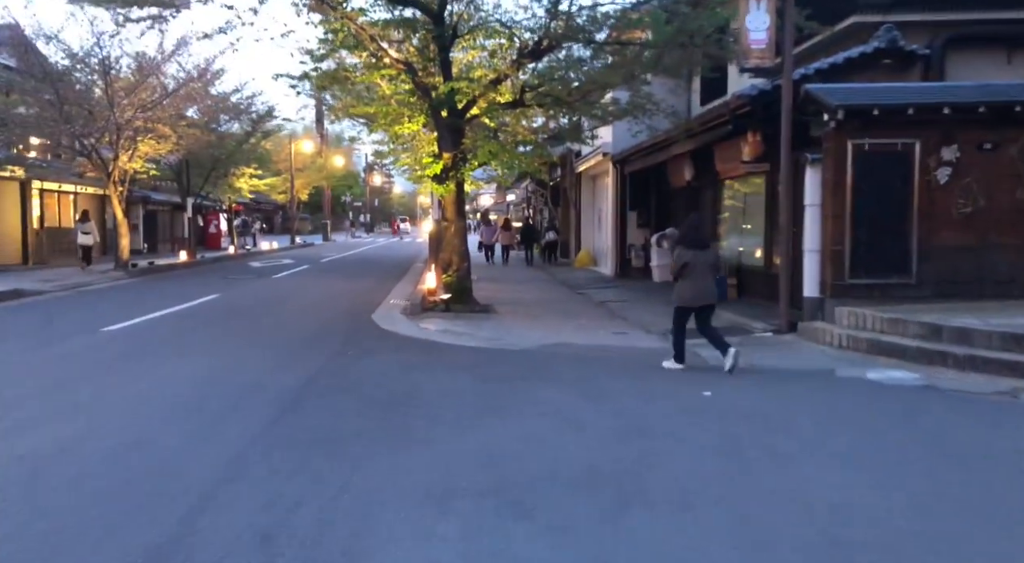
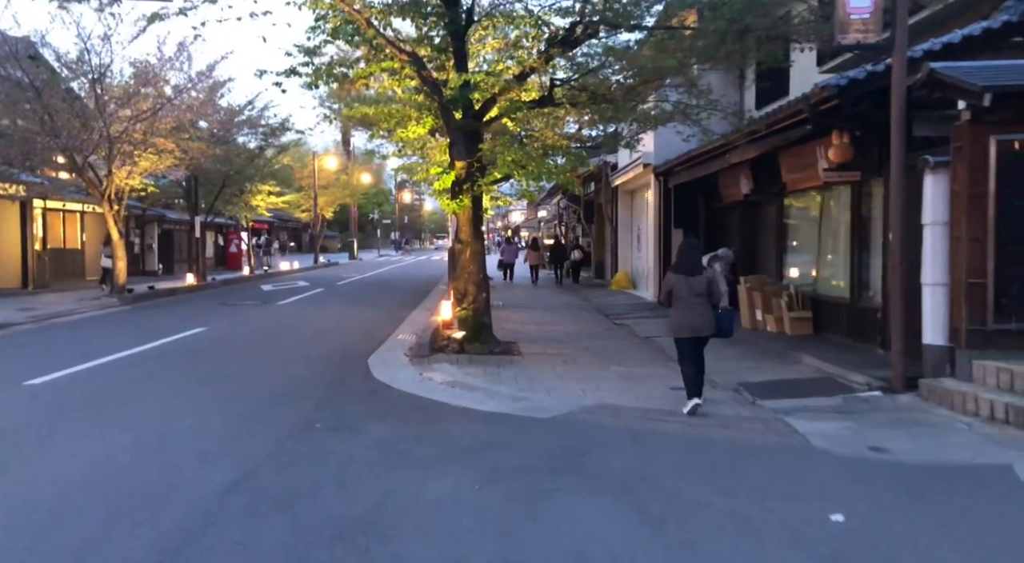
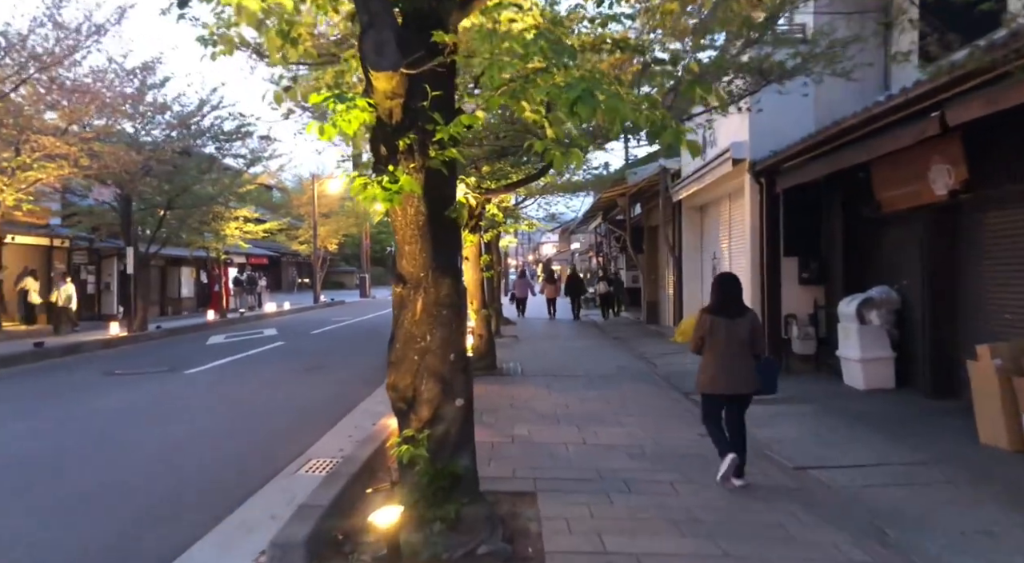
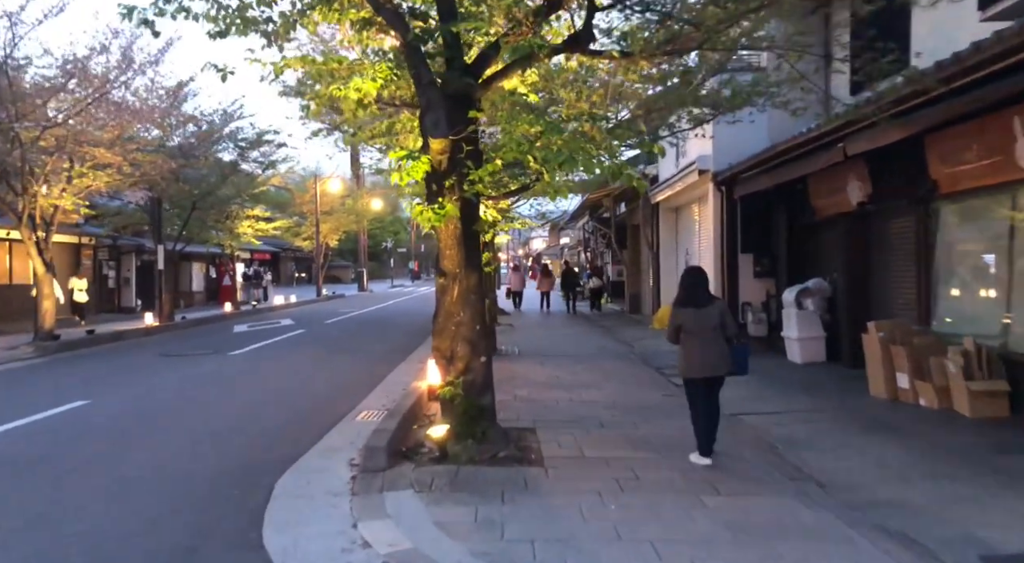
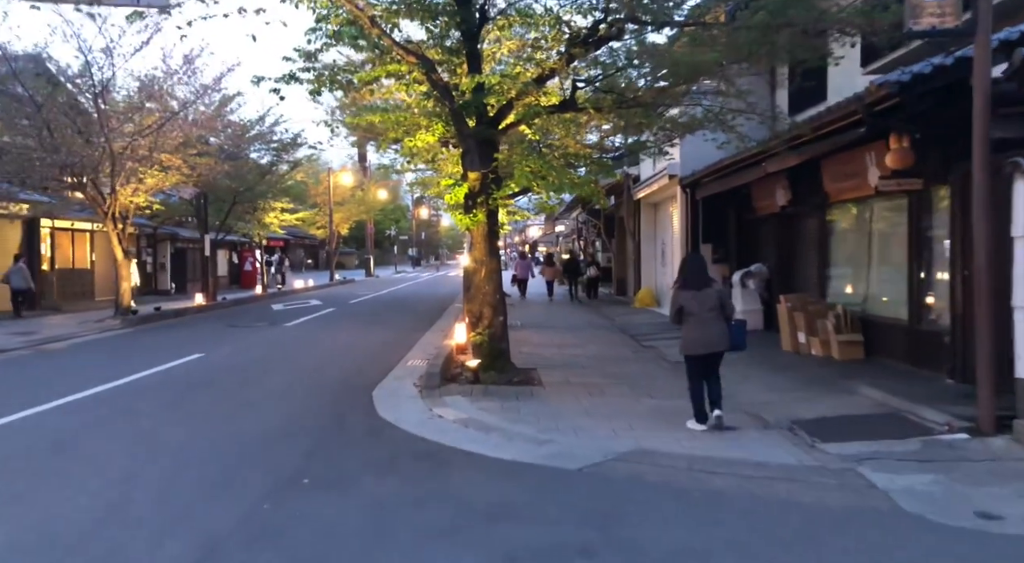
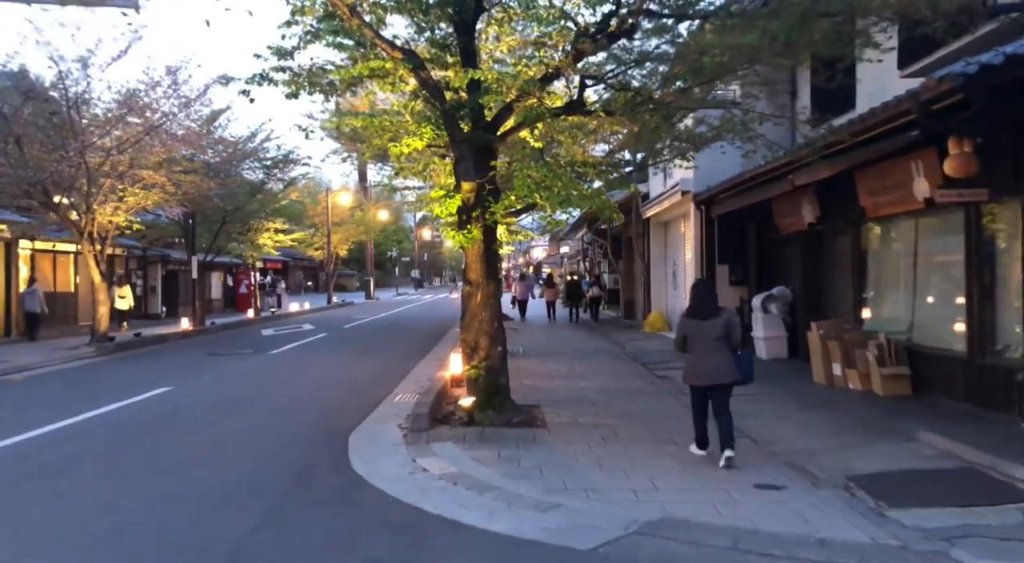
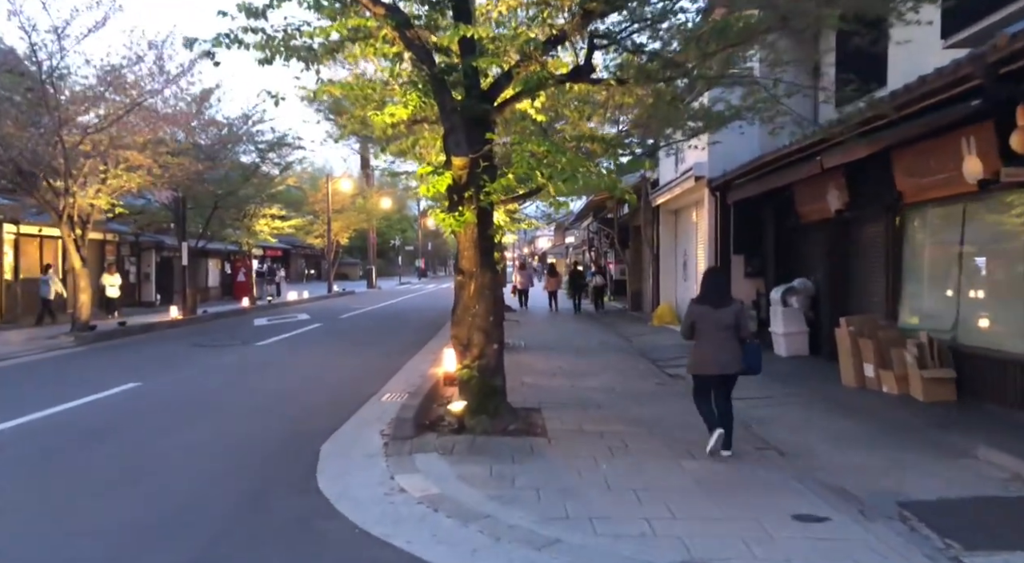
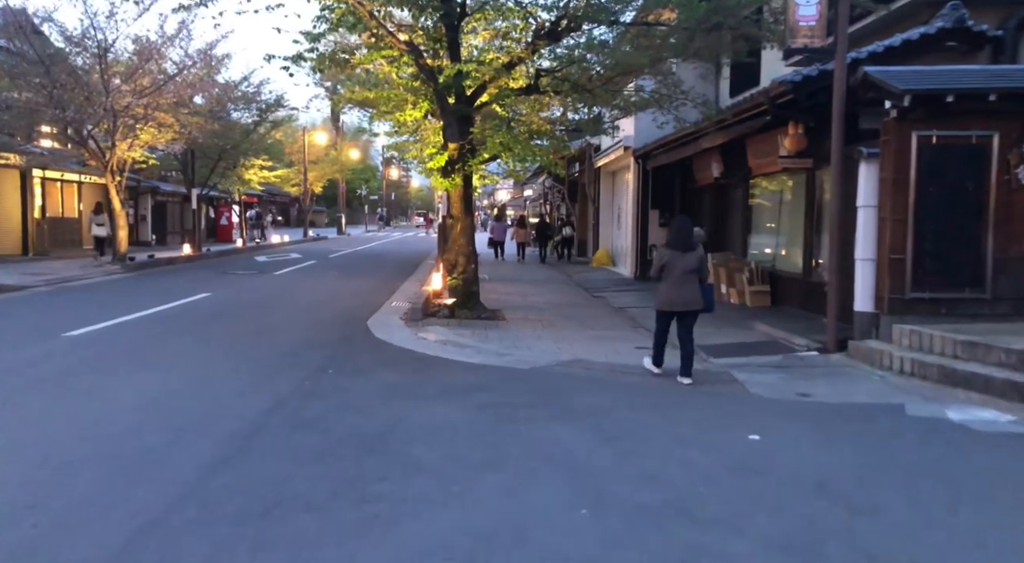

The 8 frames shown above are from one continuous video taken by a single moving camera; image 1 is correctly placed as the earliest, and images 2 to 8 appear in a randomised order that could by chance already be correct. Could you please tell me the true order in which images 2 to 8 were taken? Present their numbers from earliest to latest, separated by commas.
8, 2, 5, 6, 7, 4, 3
